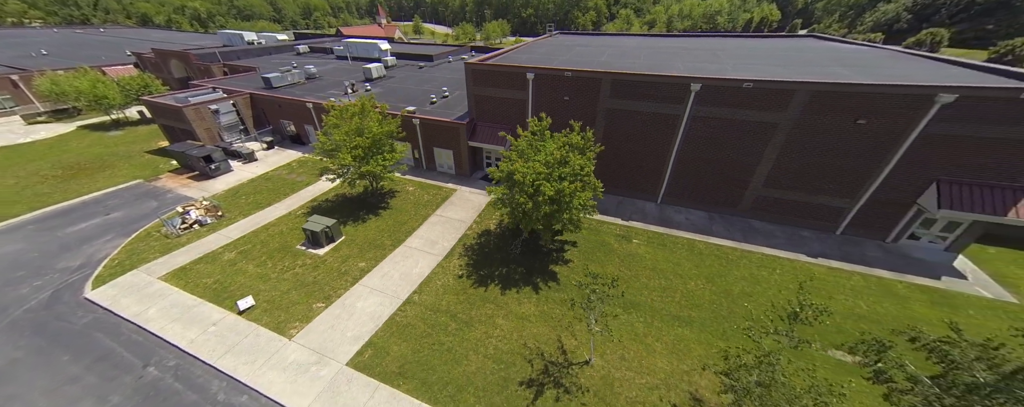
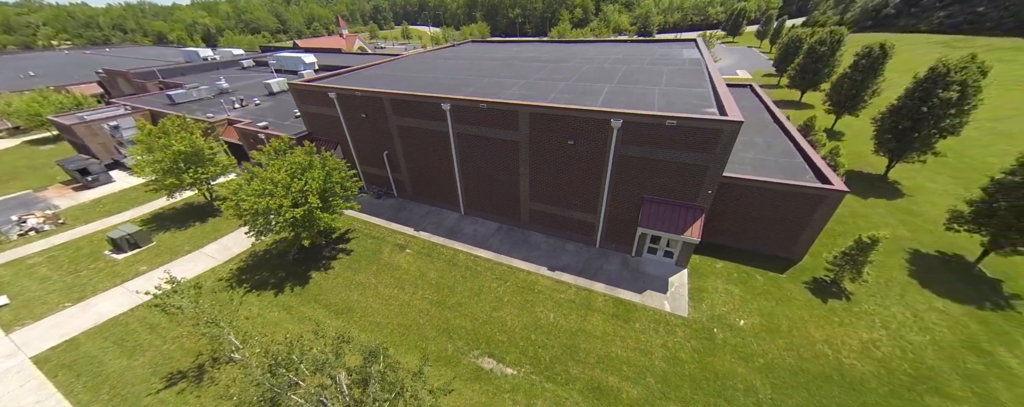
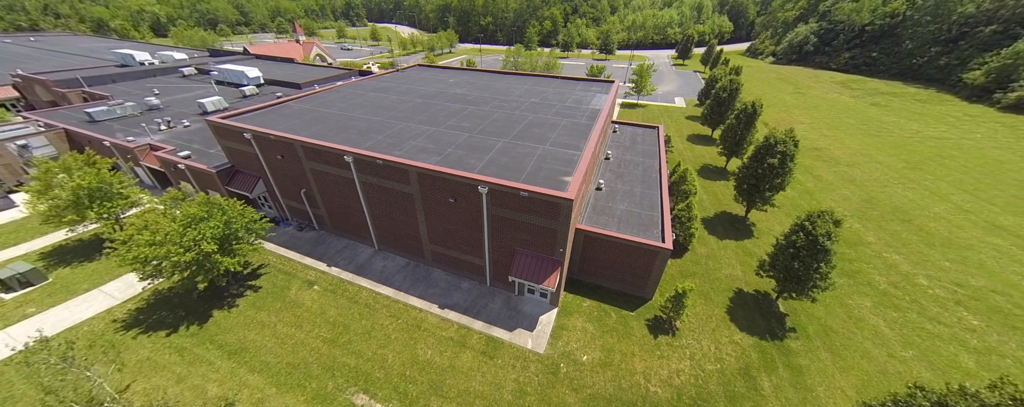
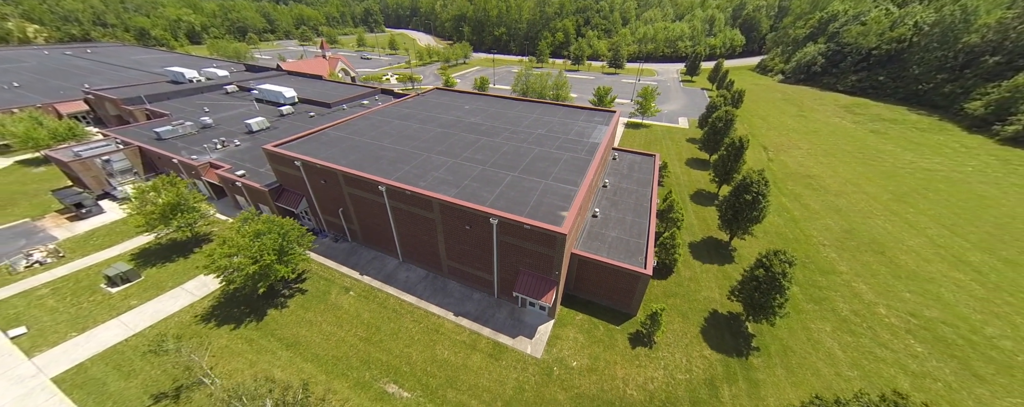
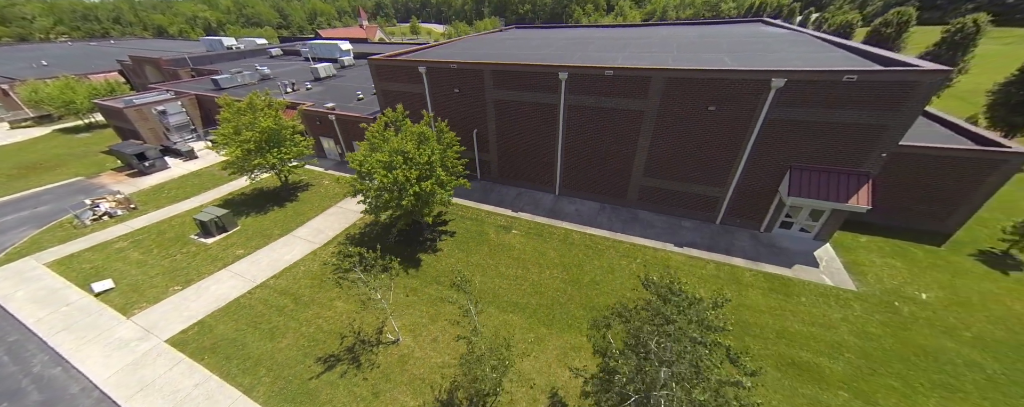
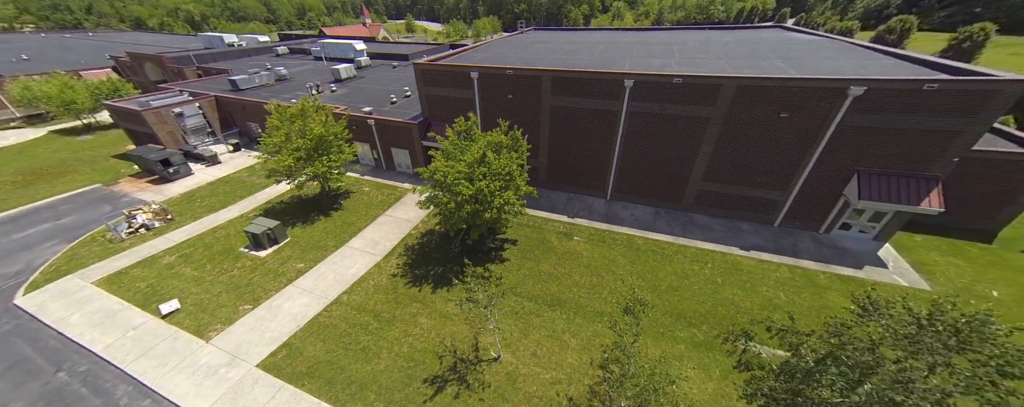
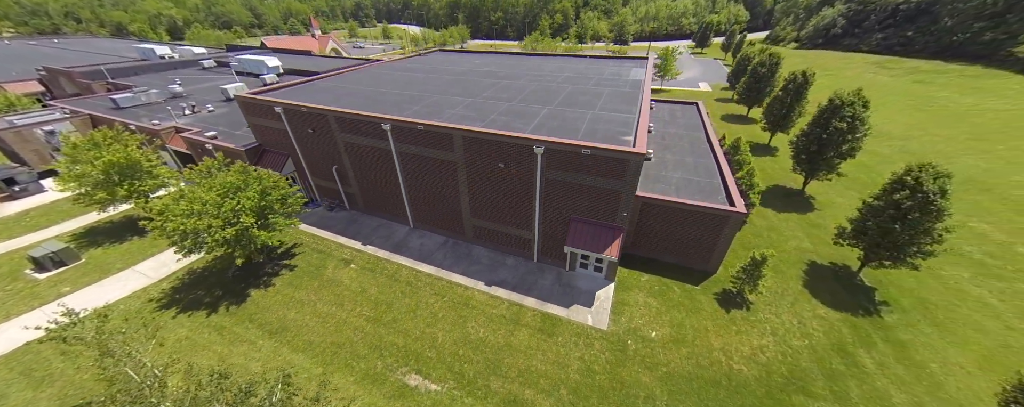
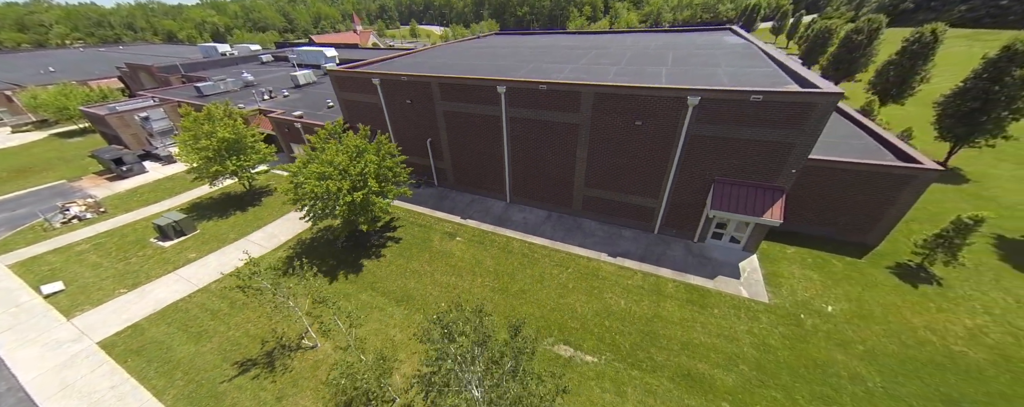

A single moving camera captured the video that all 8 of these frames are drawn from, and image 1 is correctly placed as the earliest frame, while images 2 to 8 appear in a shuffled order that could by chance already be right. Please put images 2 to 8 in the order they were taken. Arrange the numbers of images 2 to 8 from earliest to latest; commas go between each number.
6, 5, 8, 2, 7, 3, 4
